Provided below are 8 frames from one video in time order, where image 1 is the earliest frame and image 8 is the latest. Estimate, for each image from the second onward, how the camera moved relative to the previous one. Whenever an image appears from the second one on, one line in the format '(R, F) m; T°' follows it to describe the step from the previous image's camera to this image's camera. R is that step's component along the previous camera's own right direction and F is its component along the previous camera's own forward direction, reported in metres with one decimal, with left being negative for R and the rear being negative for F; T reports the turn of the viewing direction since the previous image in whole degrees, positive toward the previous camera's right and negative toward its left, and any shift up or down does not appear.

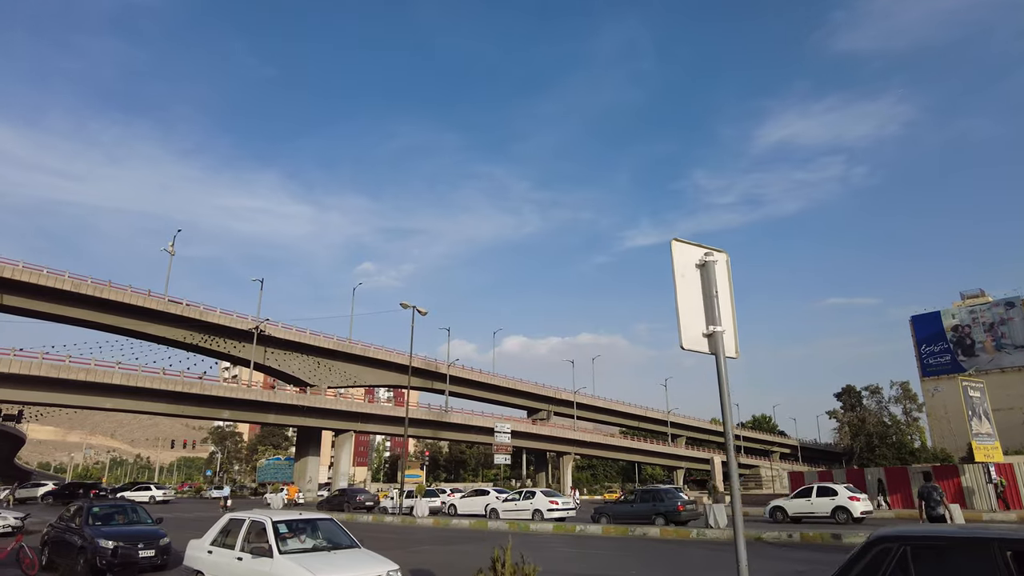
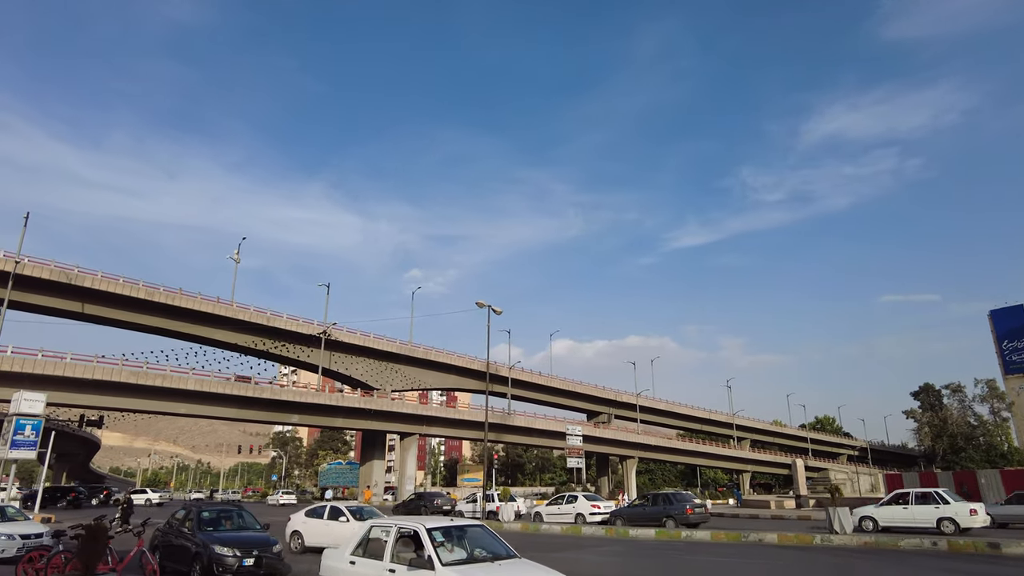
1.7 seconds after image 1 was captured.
(-1.4, +0.8) m; -4°
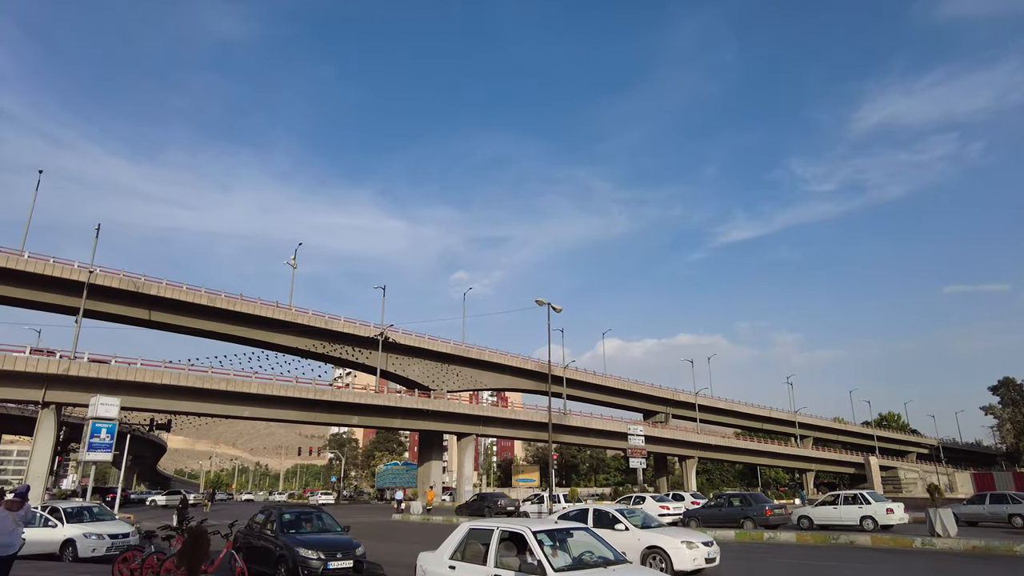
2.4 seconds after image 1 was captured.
(-0.6, +0.4) m; -4°
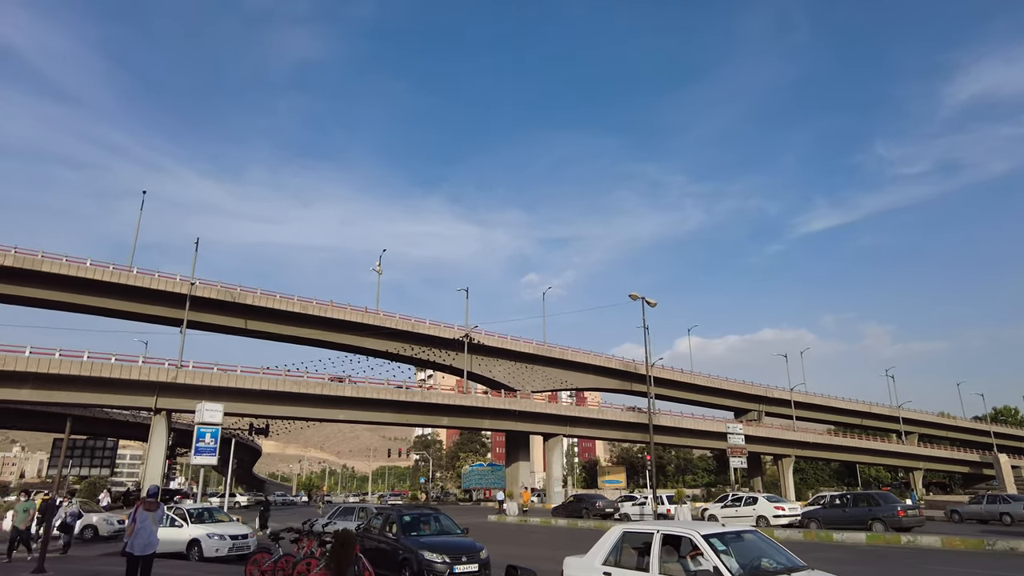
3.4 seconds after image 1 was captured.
(-0.8, +0.6) m; -6°
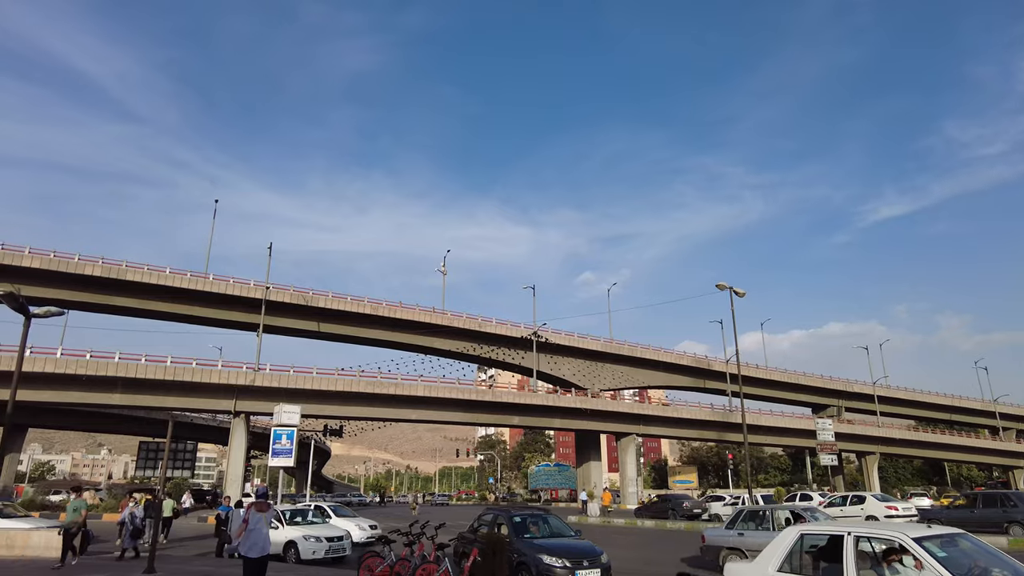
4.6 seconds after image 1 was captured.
(-1.0, +0.7) m; -5°
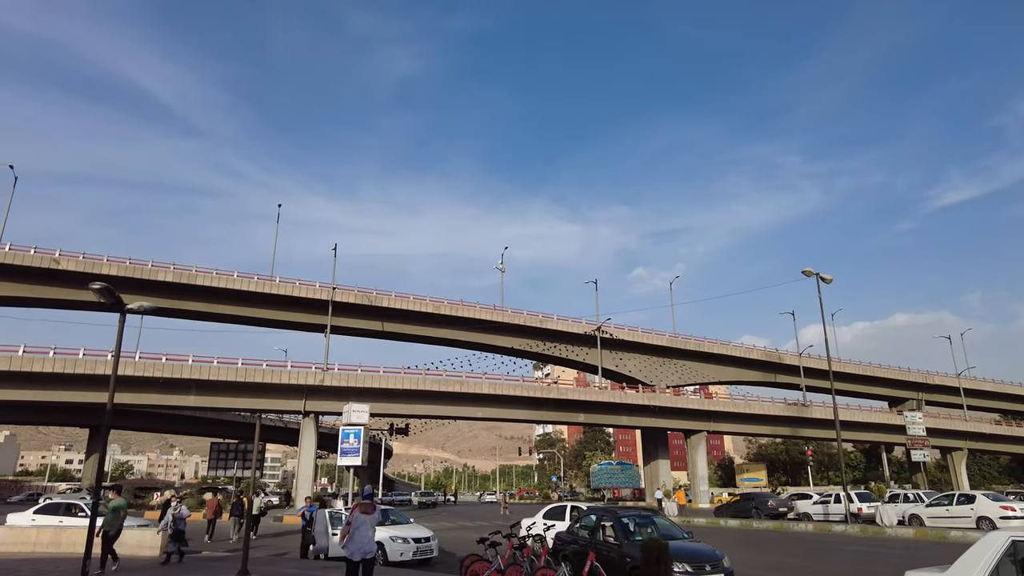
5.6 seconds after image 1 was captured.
(-0.8, +0.6) m; -4°
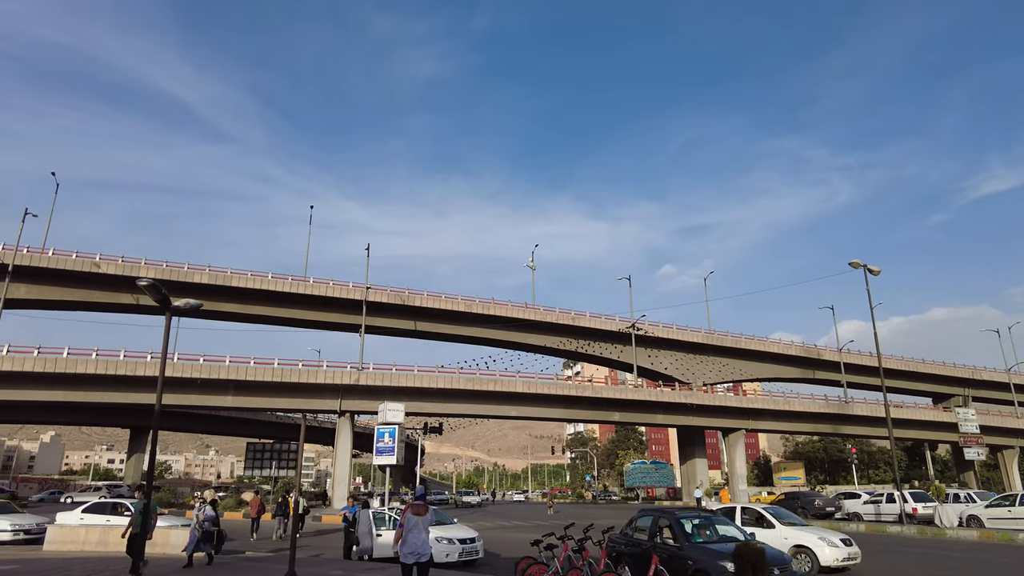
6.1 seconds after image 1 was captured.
(-0.4, +0.3) m; -2°
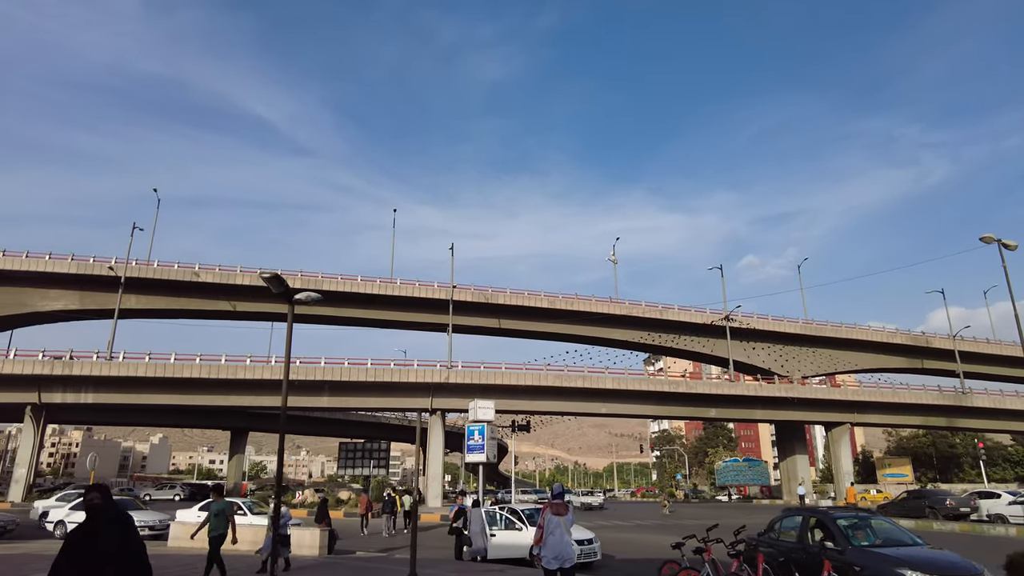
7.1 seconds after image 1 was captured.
(-0.8, +0.6) m; -6°
